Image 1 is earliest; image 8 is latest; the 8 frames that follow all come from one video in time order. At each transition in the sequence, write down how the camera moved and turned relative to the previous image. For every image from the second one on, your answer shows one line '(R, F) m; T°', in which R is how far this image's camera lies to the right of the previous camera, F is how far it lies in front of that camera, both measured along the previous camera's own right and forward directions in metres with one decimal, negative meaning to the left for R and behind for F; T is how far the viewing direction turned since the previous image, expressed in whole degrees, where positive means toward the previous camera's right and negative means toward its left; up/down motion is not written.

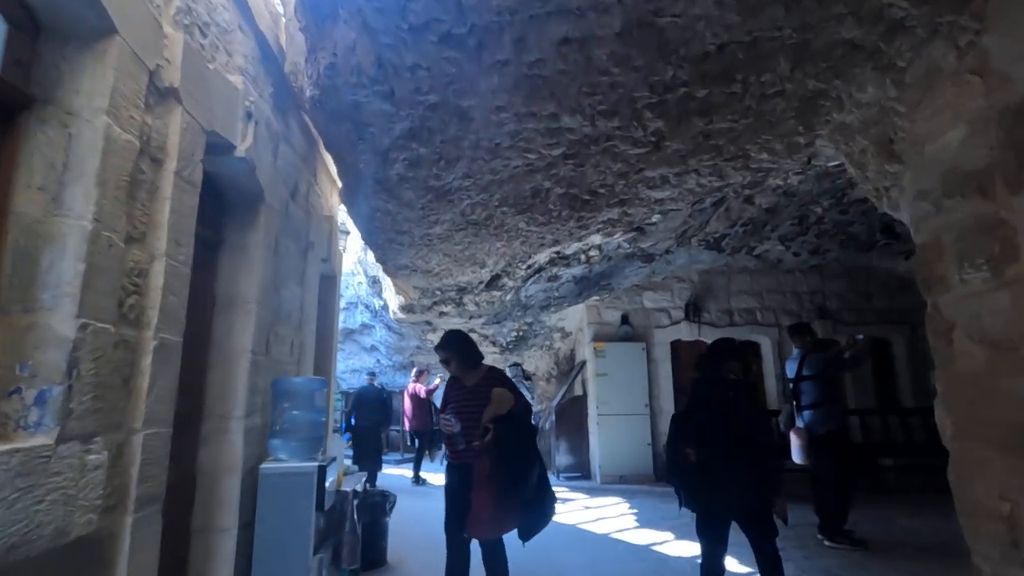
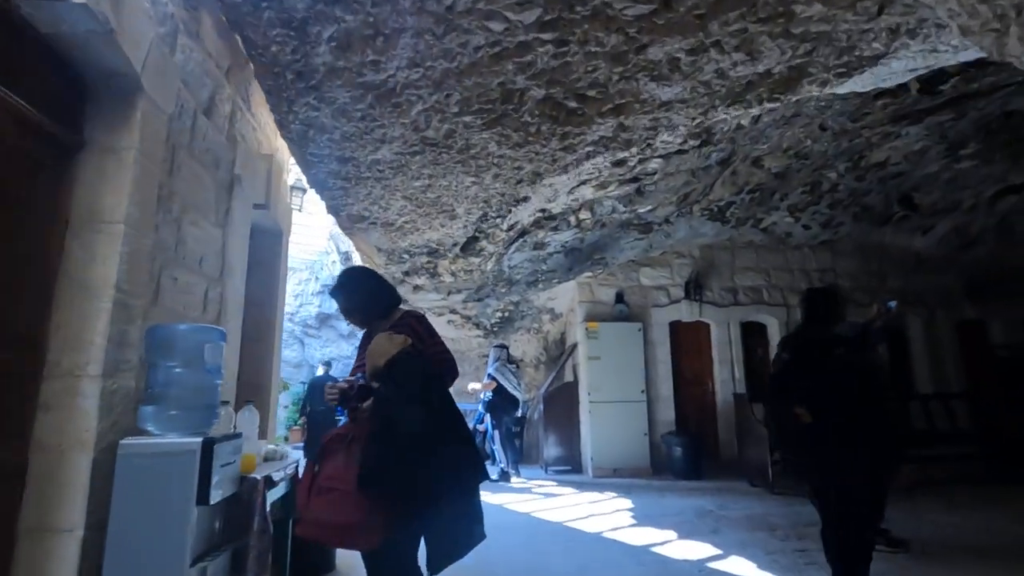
(+0.1, +0.6) m; +1°
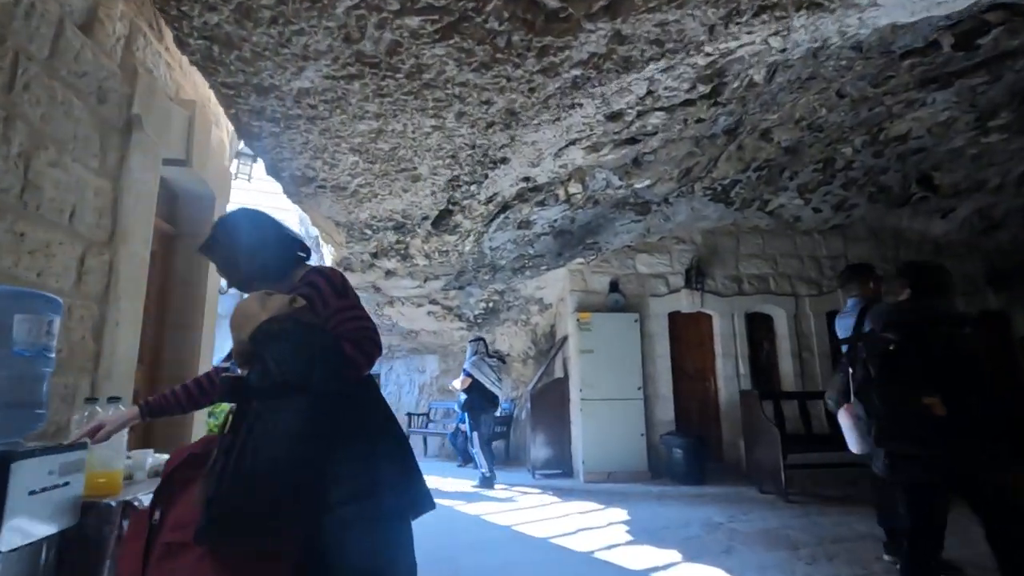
(+0.1, +0.5) m; +1°
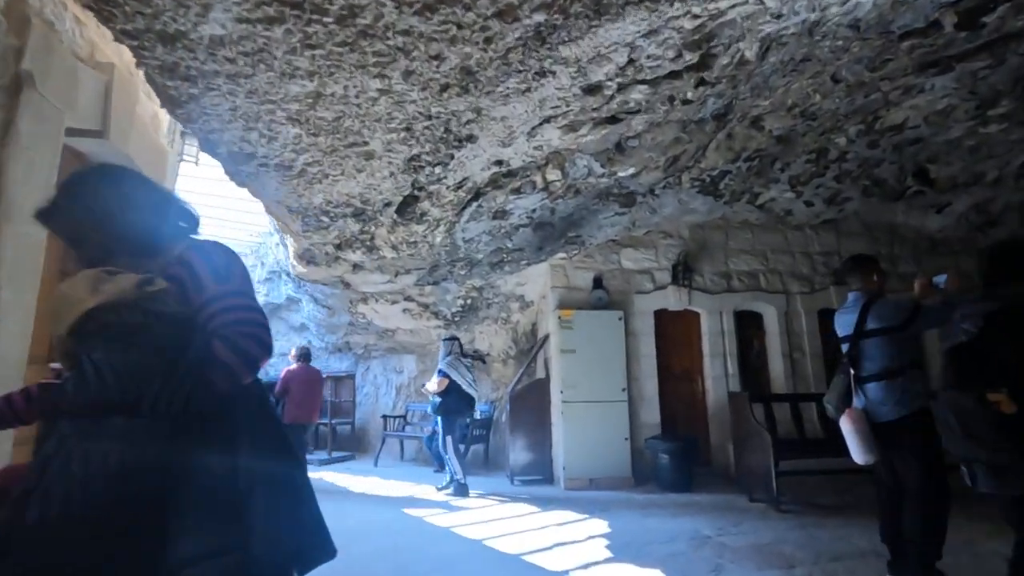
(+0.1, +0.3) m; +1°
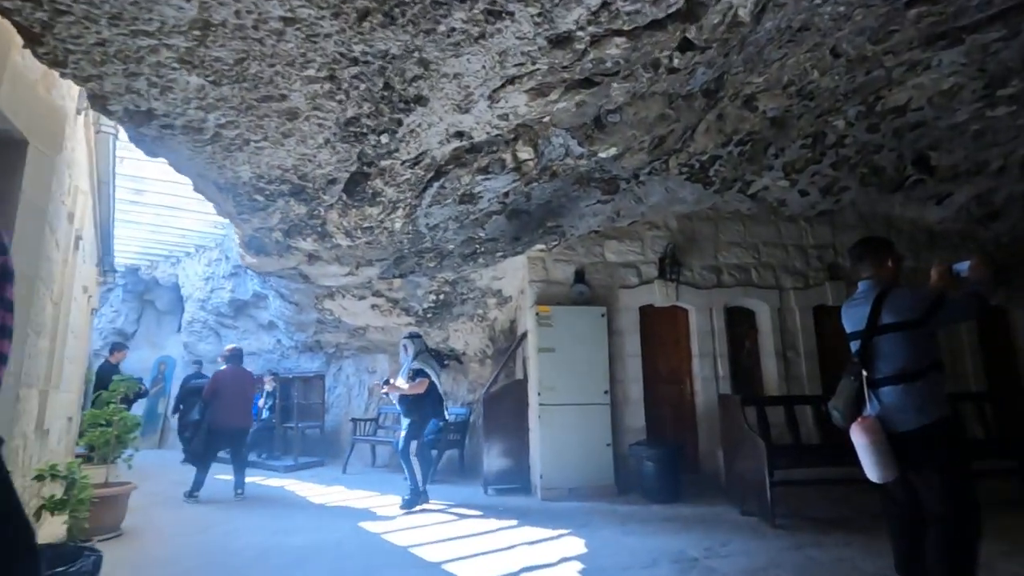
(+0.2, +0.4) m; +1°
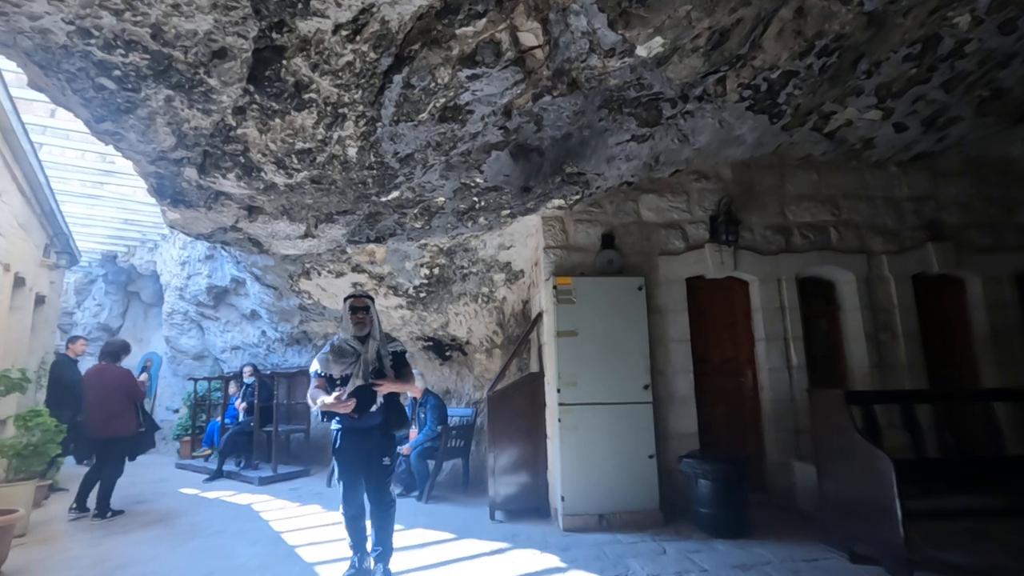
(+0.1, +1.1) m; -2°
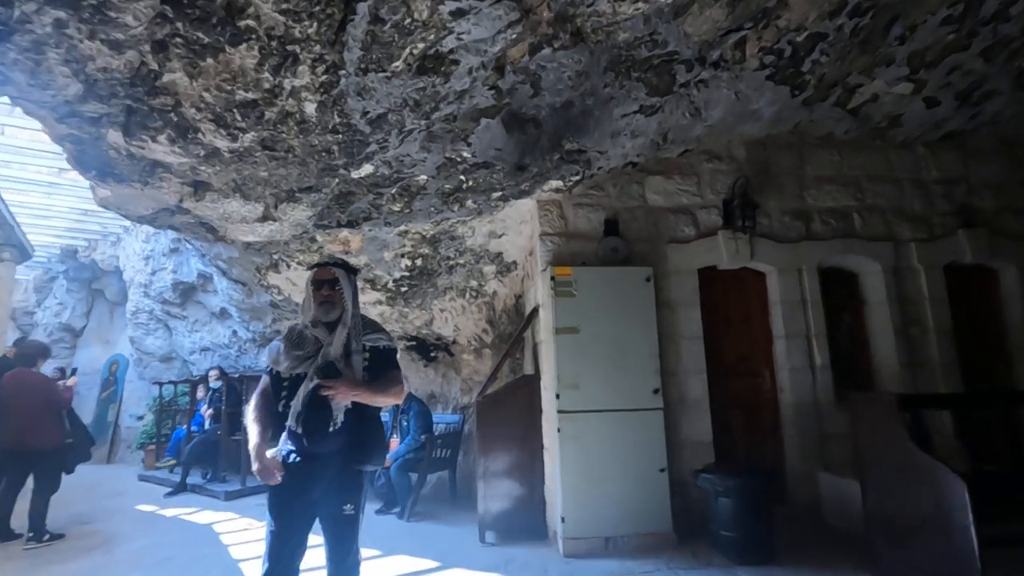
(0.0, +0.4) m; +1°
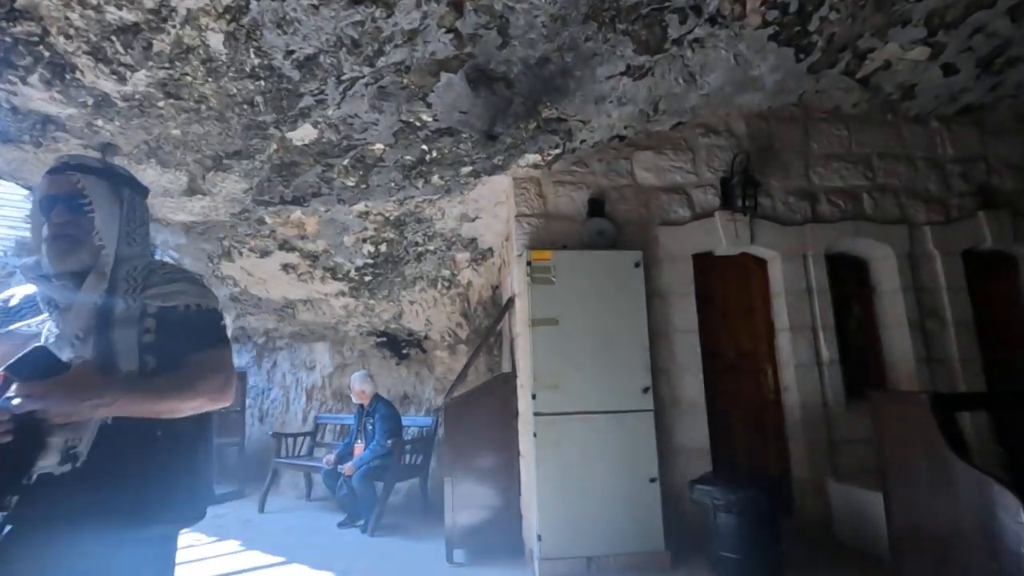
(+0.1, +0.4) m; +1°
